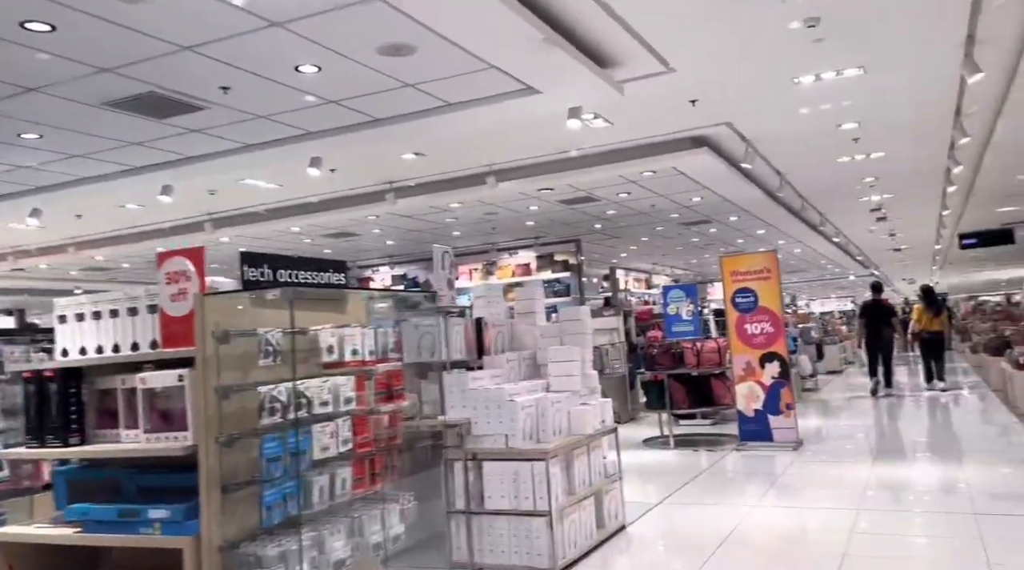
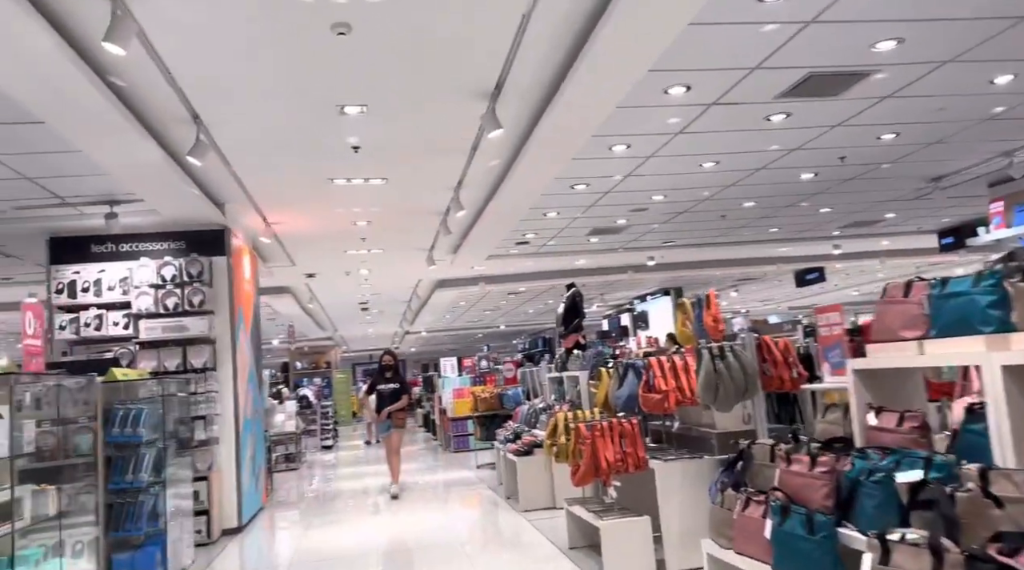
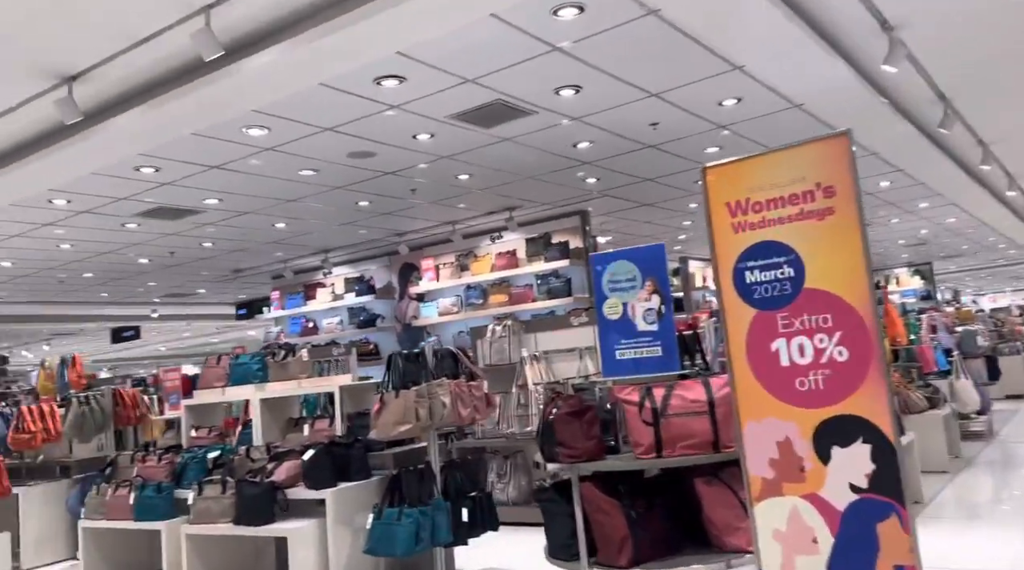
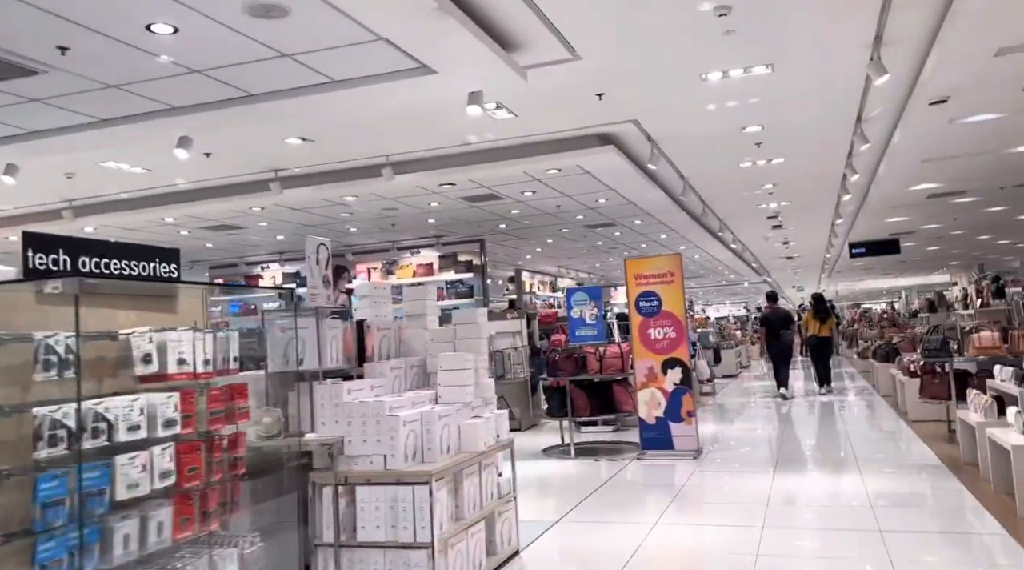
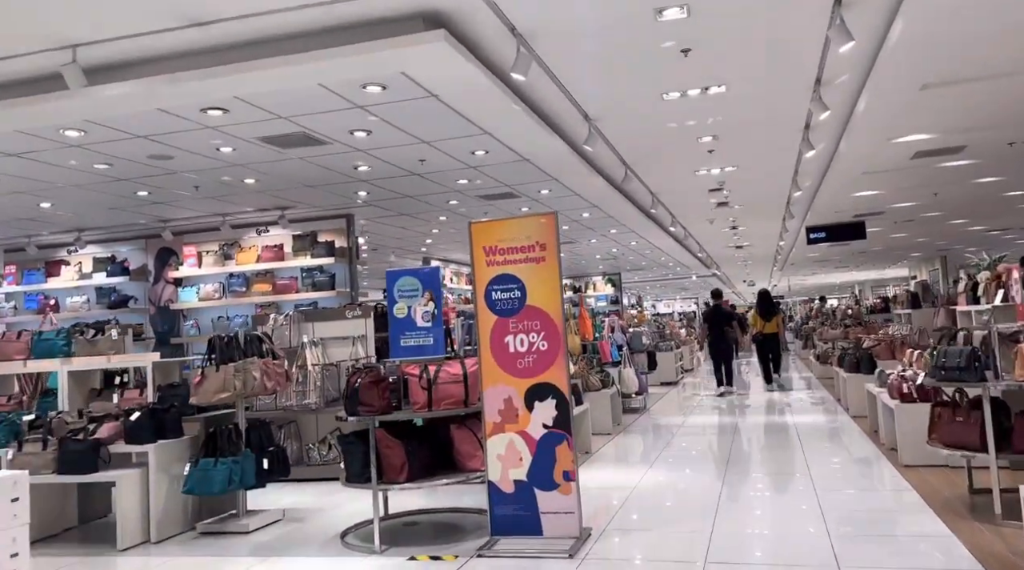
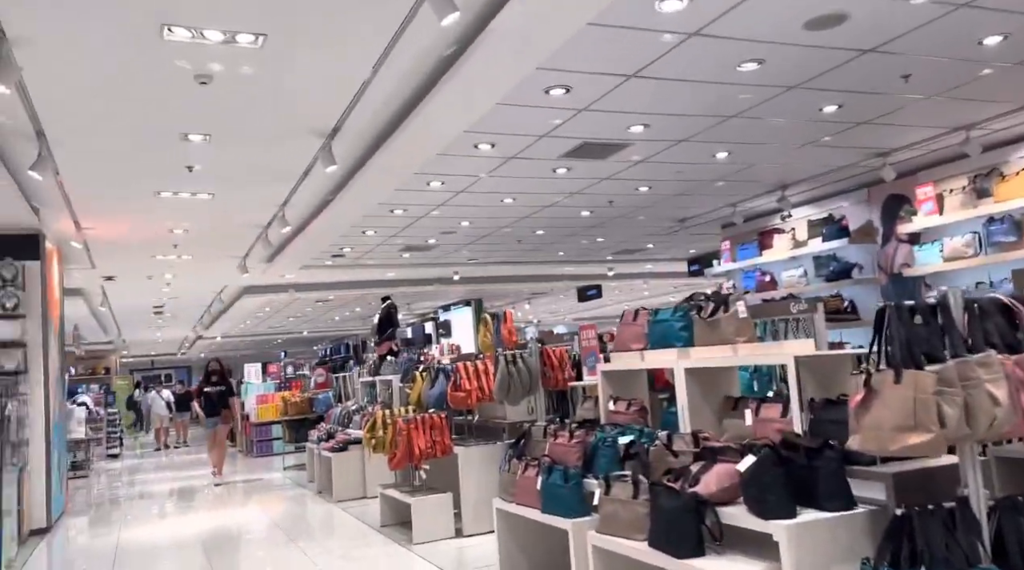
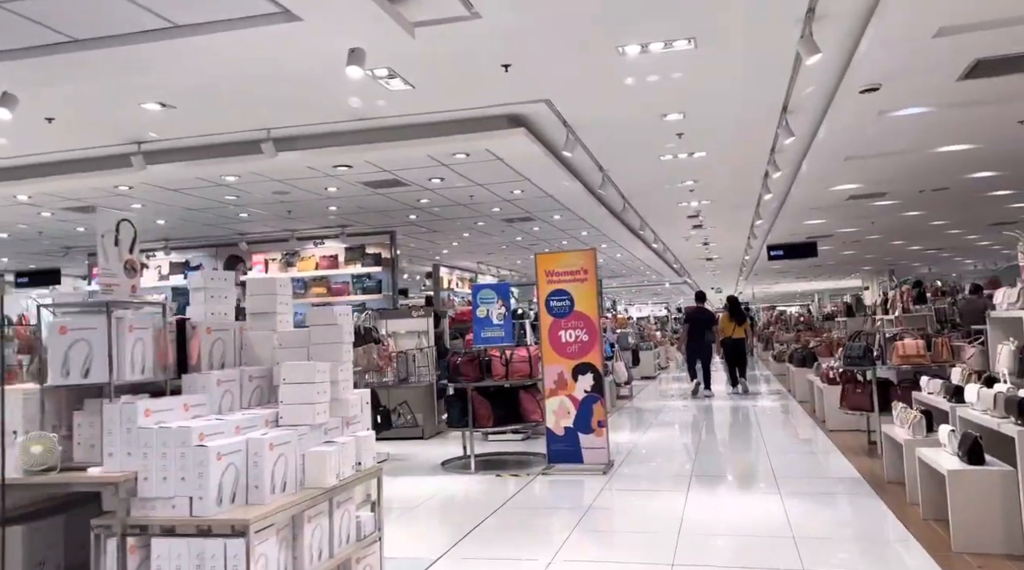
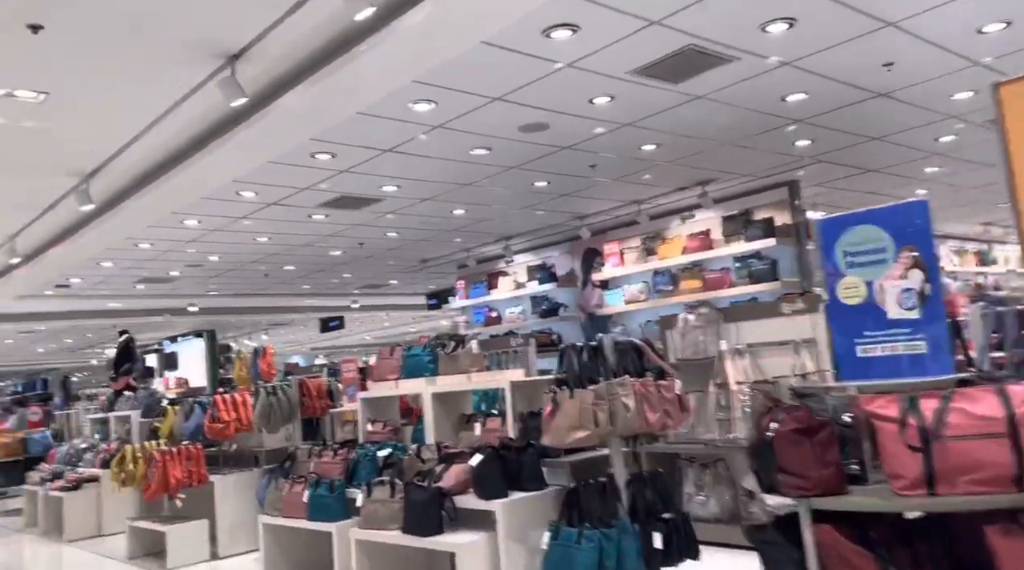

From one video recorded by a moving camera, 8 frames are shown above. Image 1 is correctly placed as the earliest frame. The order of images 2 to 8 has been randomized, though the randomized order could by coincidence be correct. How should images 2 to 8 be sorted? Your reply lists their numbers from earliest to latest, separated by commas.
4, 7, 5, 3, 8, 6, 2
